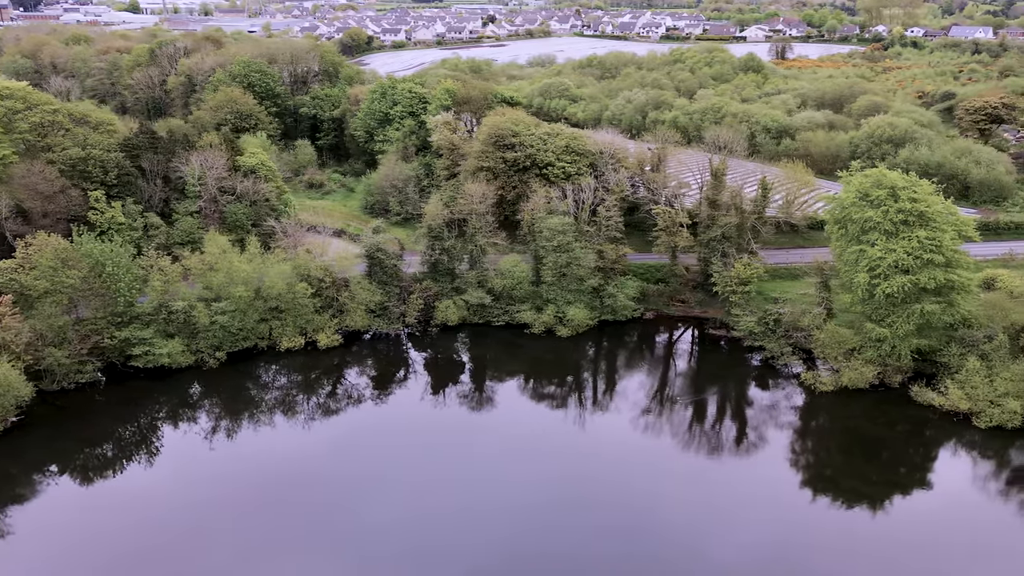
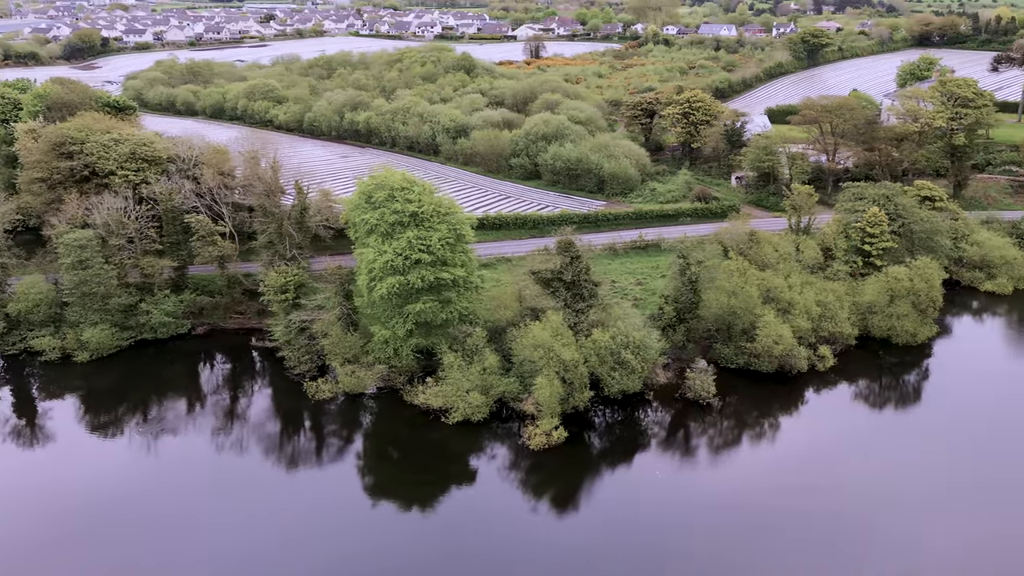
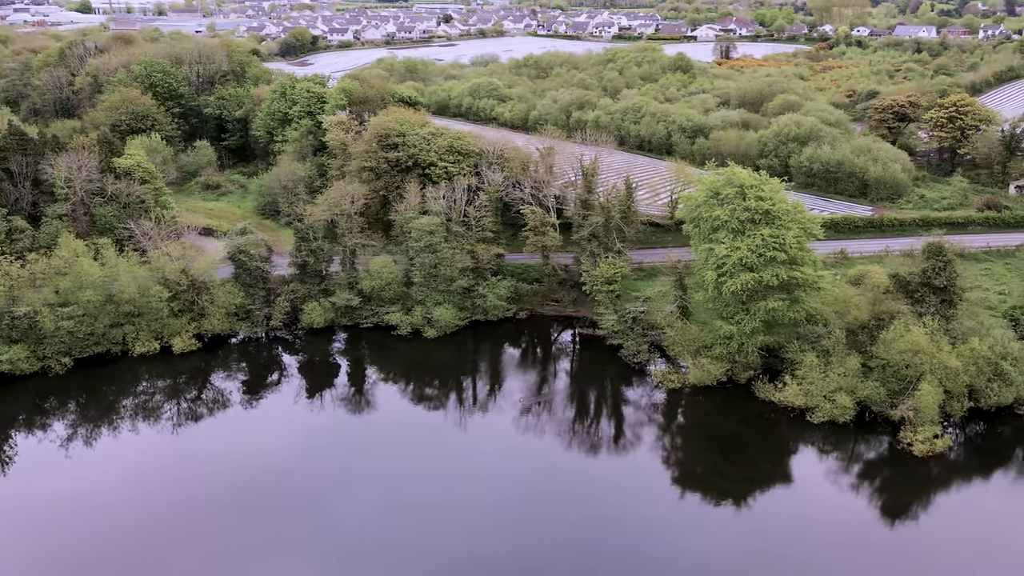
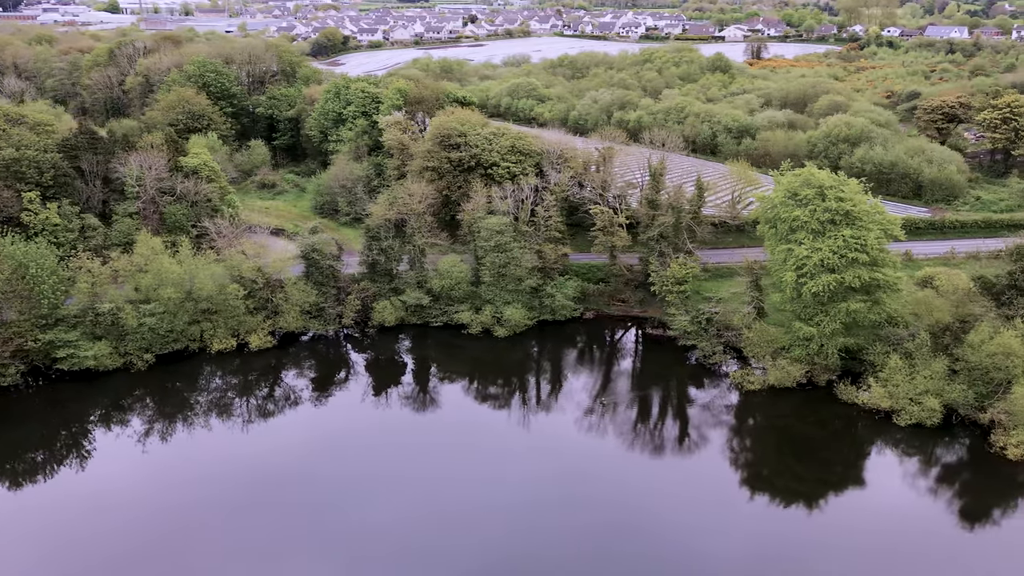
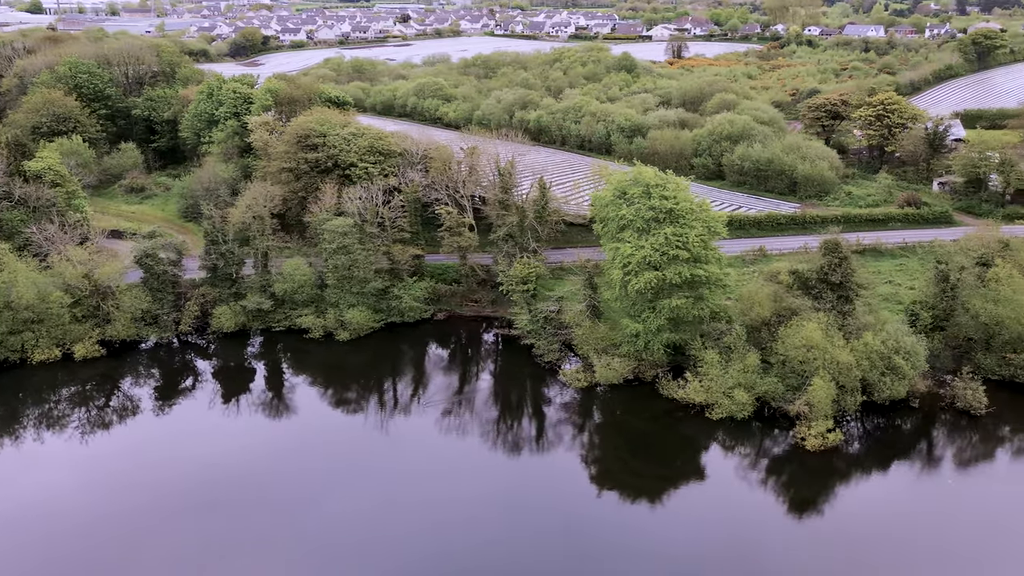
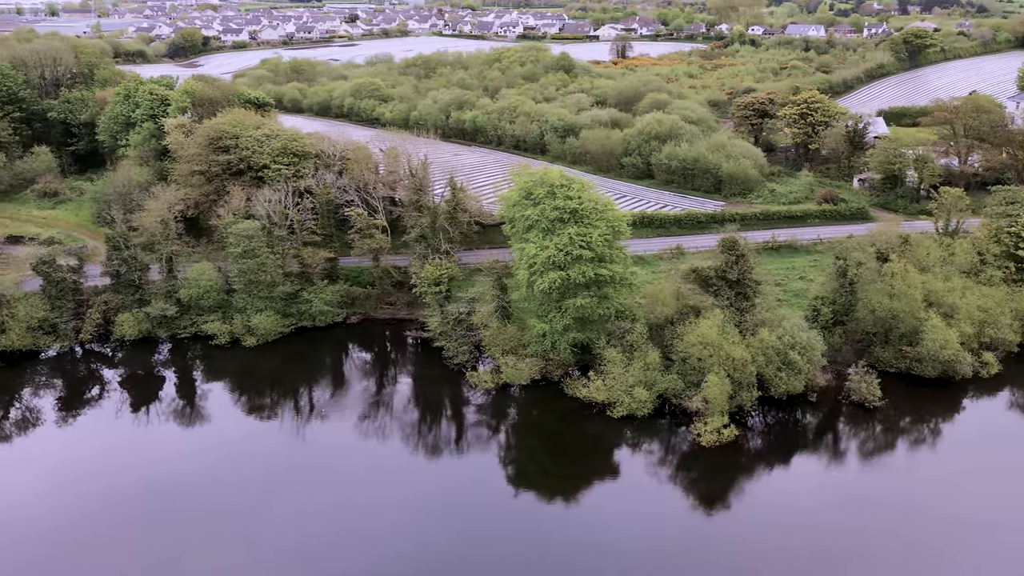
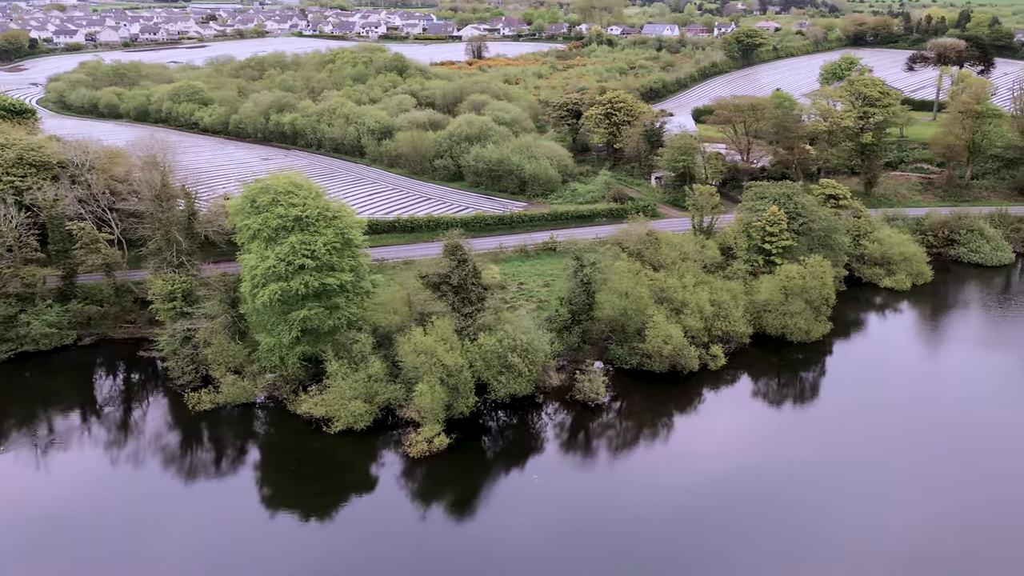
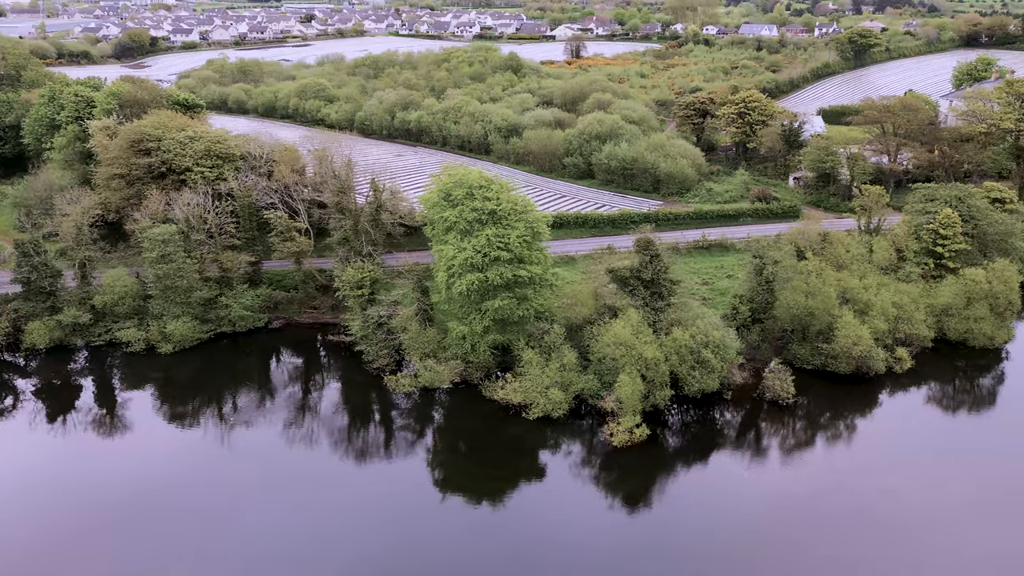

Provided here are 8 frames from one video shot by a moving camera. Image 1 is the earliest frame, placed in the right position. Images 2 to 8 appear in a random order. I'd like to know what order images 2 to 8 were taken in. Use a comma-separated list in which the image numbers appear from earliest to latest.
4, 3, 5, 6, 8, 2, 7
